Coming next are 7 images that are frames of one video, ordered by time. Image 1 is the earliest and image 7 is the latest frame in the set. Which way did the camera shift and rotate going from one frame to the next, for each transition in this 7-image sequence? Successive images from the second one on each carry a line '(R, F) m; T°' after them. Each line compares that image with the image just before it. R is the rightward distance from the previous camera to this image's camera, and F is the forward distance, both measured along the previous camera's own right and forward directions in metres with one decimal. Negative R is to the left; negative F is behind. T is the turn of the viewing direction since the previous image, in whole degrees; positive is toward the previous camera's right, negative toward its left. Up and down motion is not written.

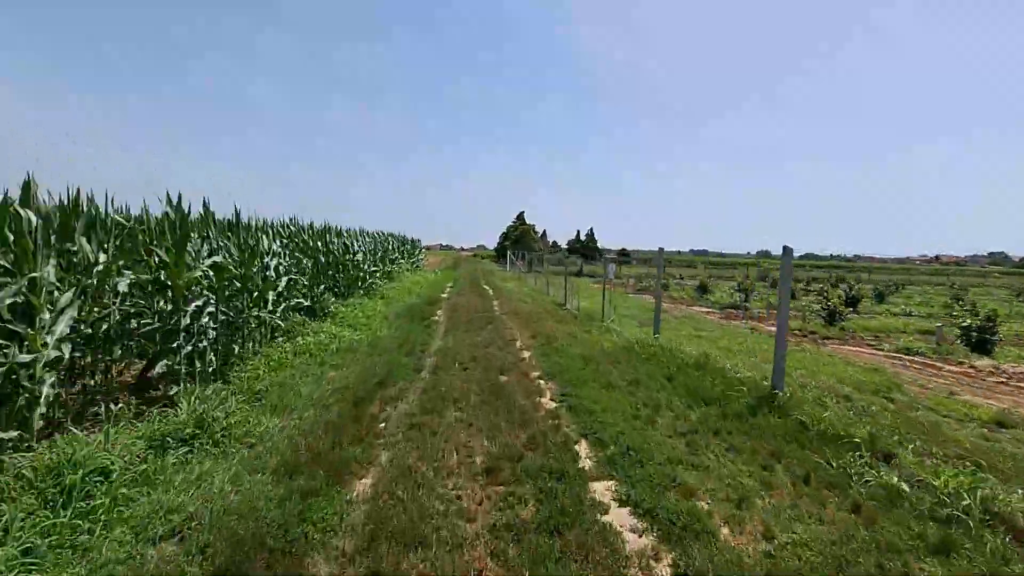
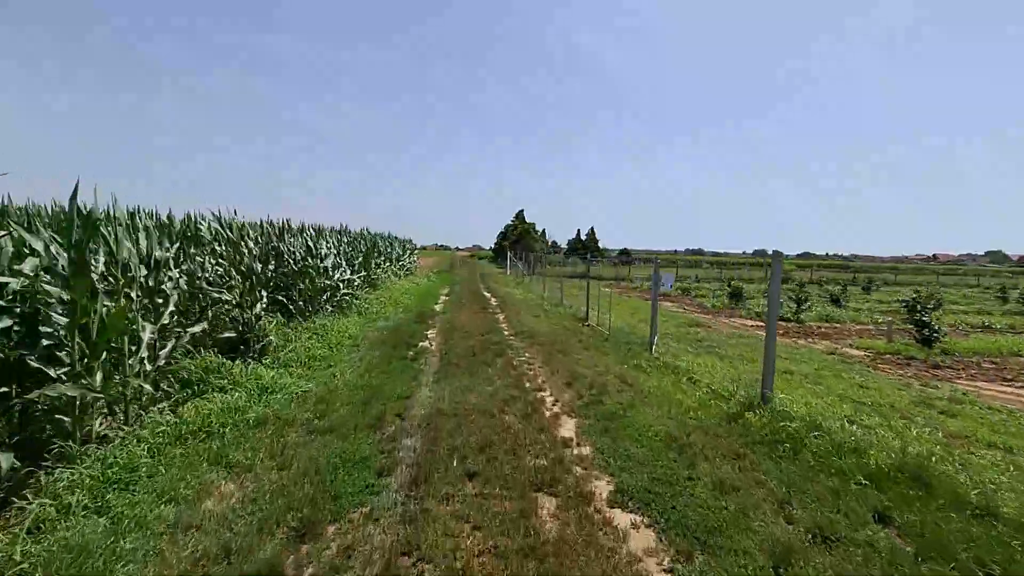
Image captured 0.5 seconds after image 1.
(-0.3, +2.5) m; 0°
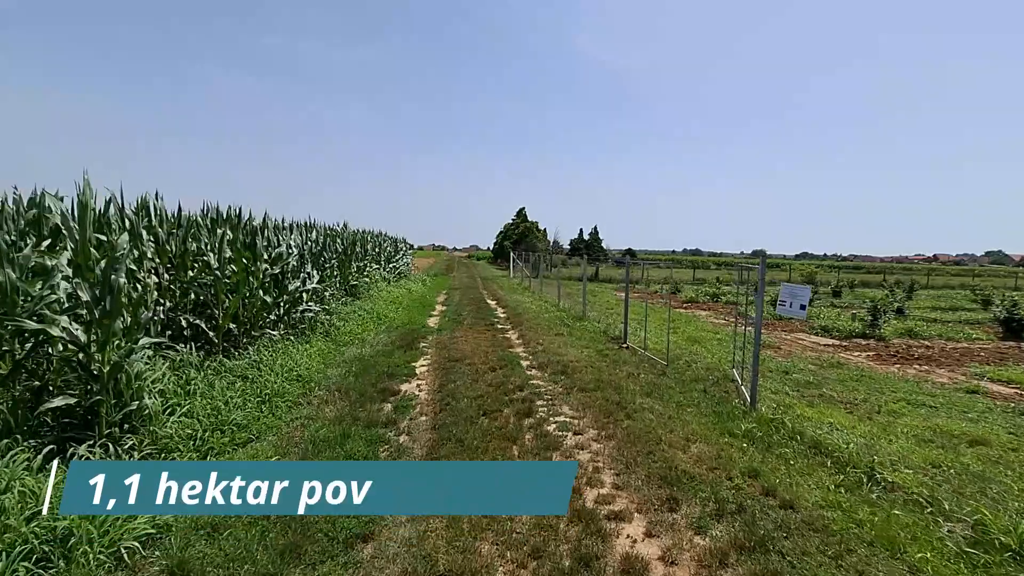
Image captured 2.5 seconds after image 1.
(-0.3, +2.4) m; 0°
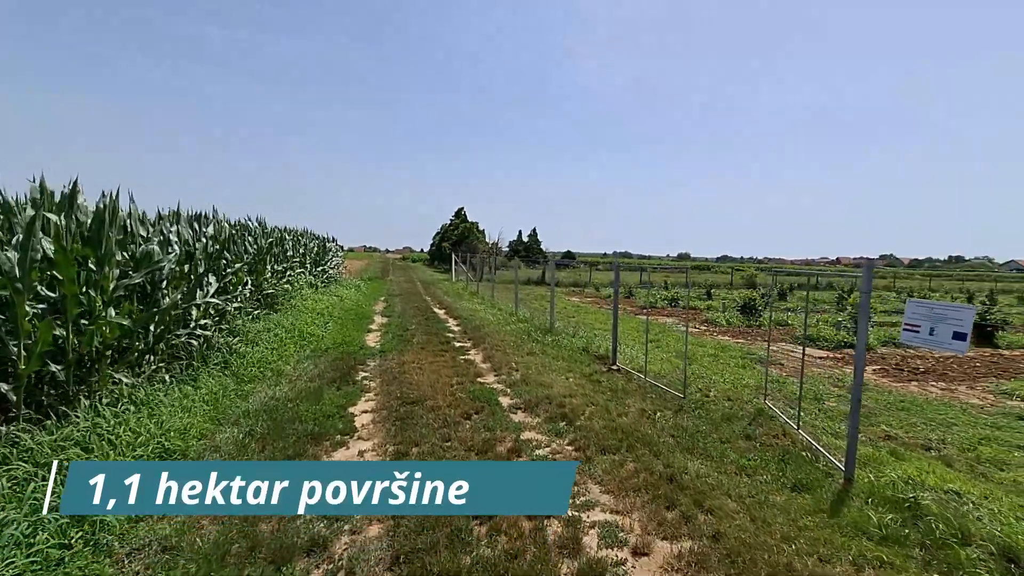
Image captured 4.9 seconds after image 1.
(-0.4, +1.7) m; +7°
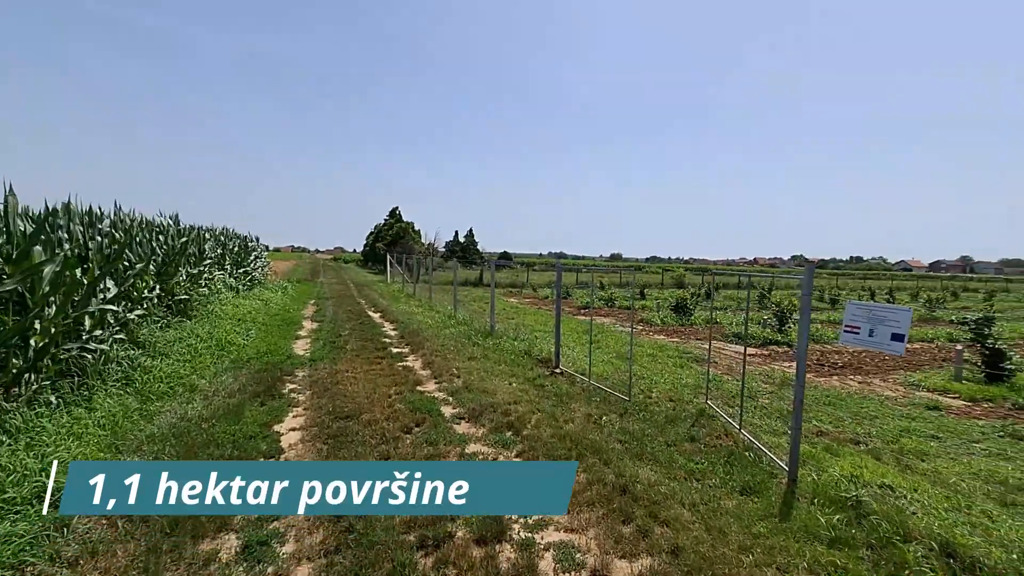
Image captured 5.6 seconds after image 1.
(-0.1, +0.2) m; +7°
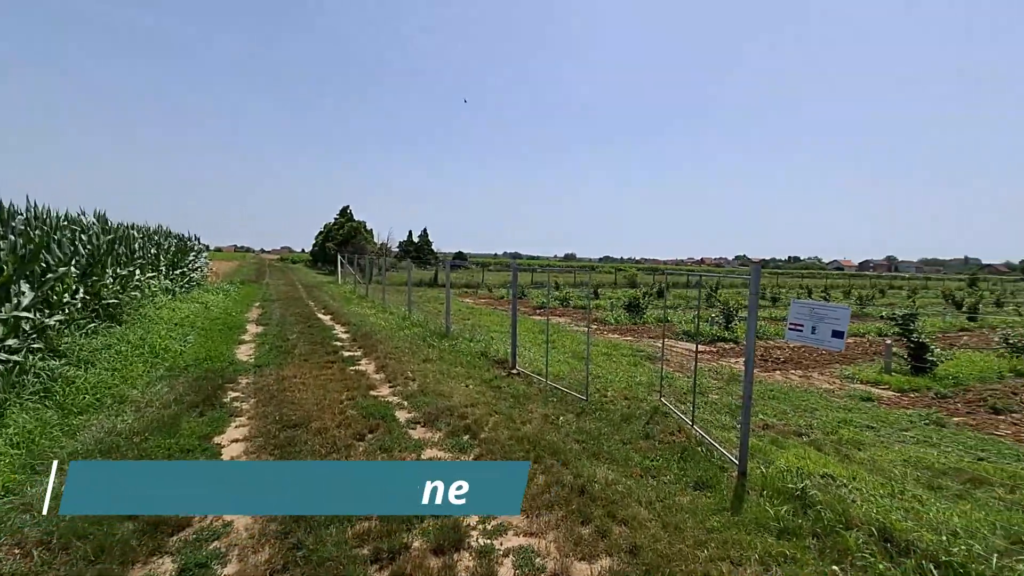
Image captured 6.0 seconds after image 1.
(0.0, +0.1) m; +5°
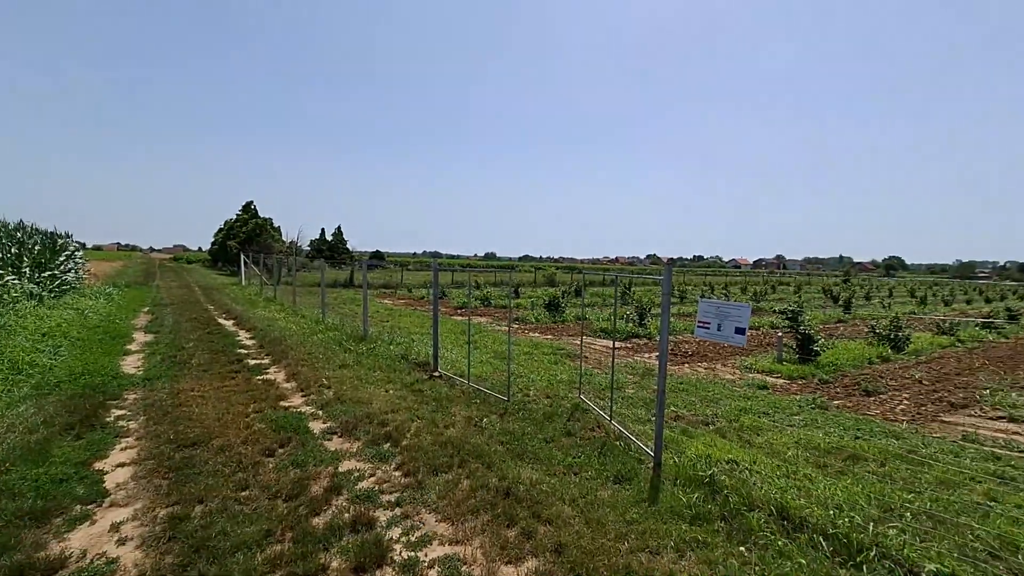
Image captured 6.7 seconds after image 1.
(0.0, 0.0) m; +9°
